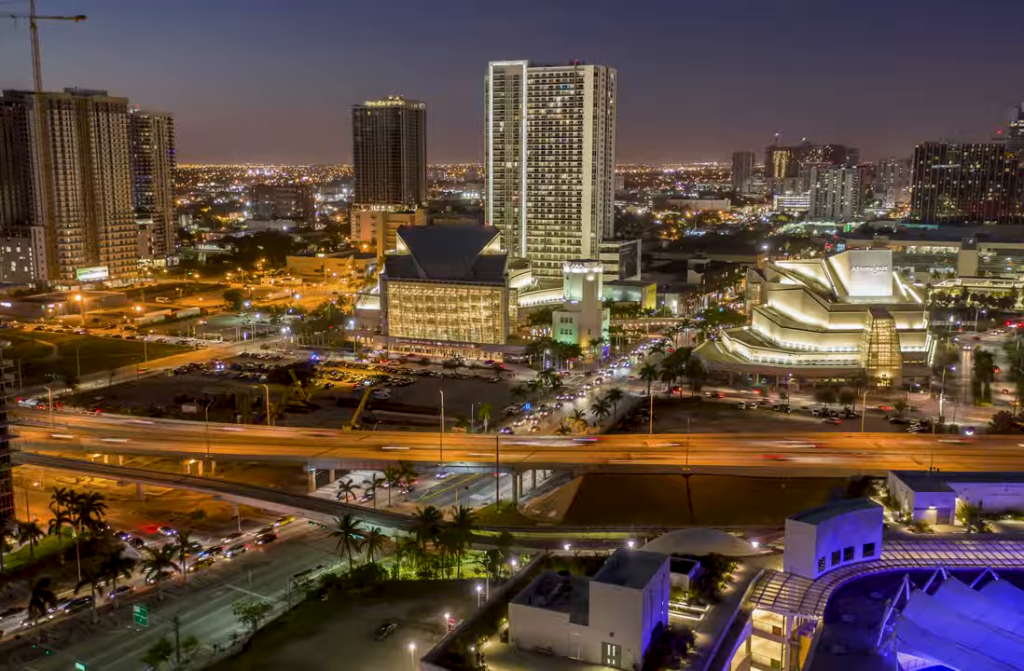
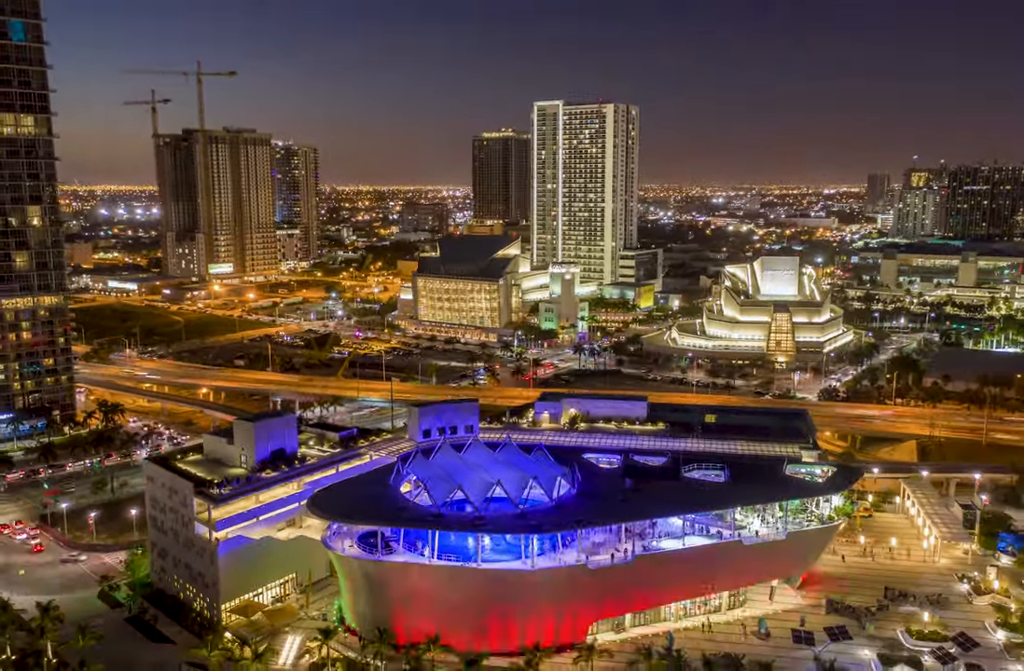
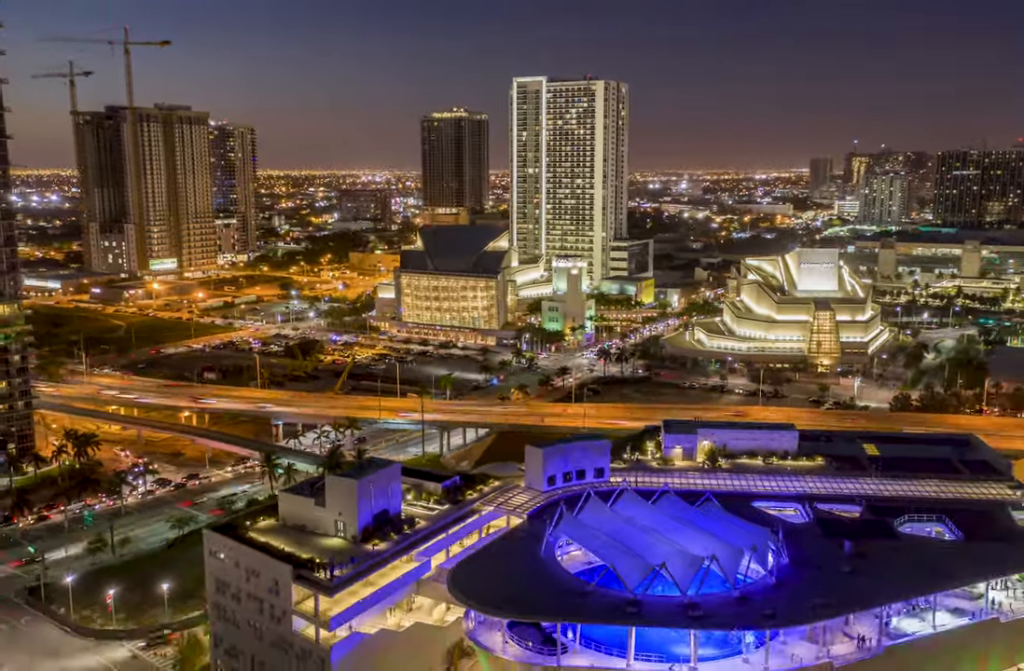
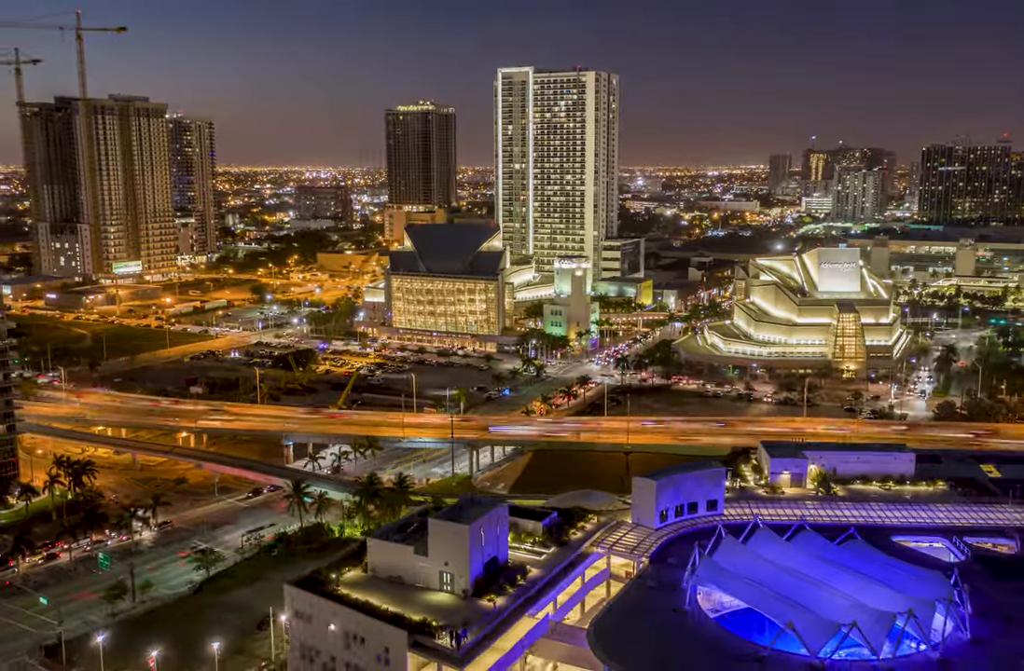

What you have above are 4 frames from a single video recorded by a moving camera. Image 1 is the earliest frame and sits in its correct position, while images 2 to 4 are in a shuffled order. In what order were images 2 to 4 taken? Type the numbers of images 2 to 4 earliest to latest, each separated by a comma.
4, 3, 2
